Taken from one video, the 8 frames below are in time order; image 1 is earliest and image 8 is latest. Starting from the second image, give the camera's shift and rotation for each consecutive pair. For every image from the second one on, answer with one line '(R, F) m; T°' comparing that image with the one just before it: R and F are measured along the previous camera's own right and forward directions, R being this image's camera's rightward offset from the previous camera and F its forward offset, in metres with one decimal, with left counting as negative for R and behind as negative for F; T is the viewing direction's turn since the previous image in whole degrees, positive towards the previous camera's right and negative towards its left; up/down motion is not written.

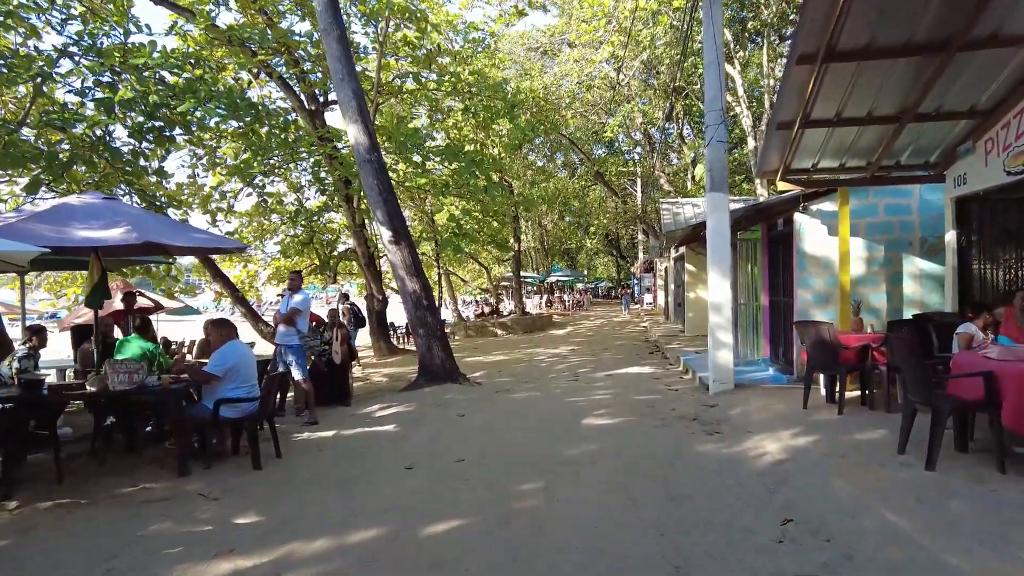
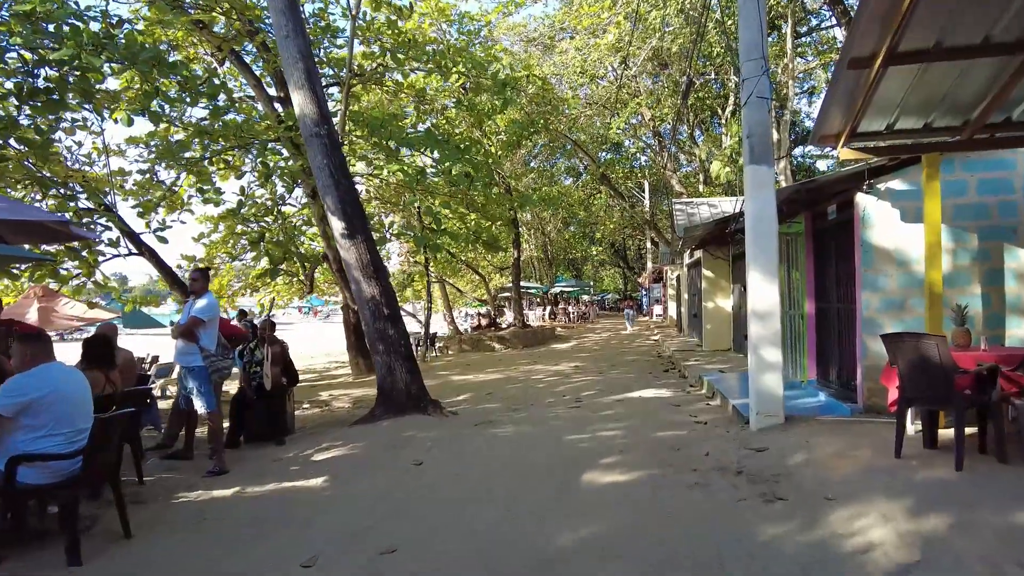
(+0.3, +1.9) m; -1°
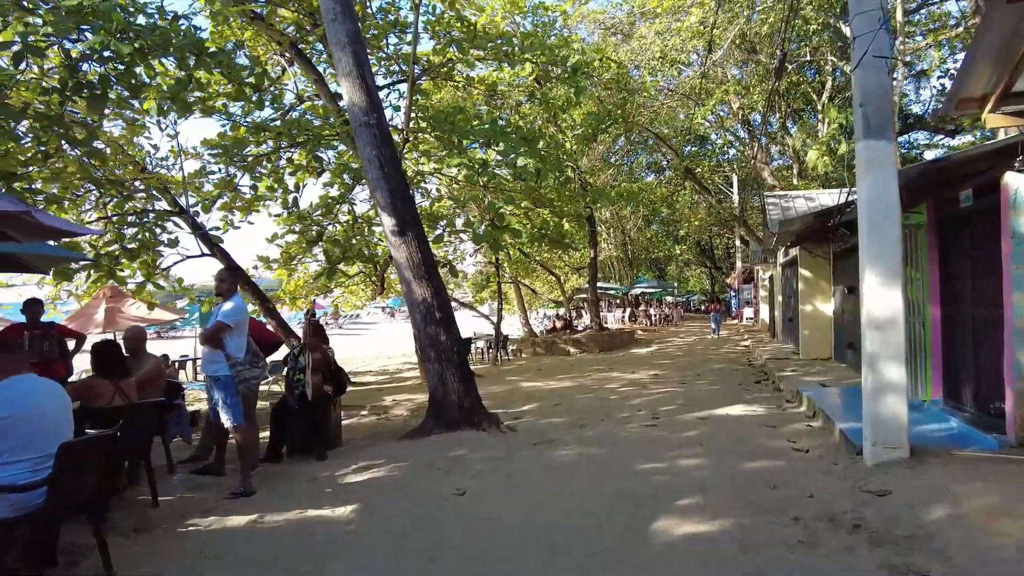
(+0.2, +0.8) m; -7°
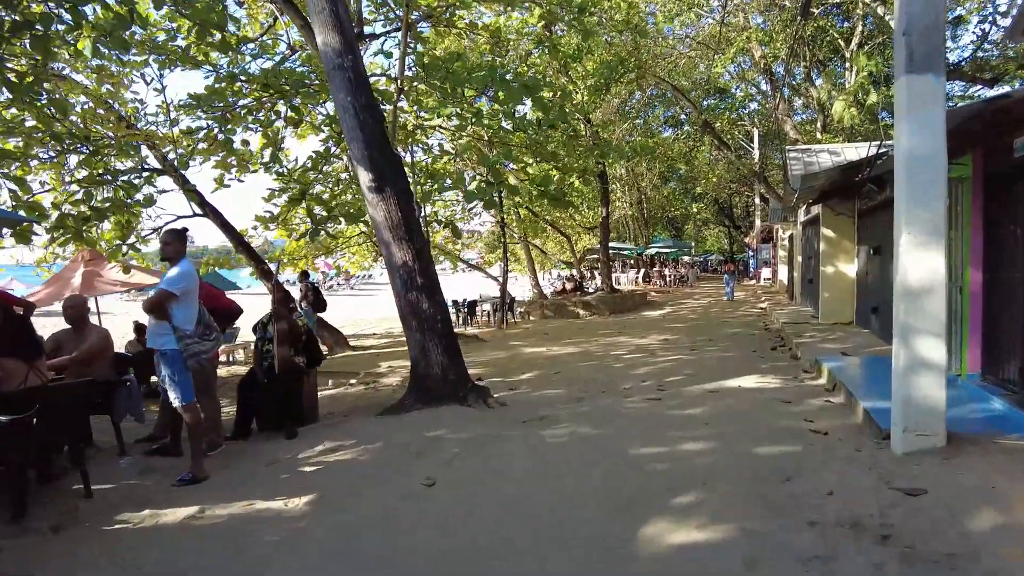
(+0.3, +0.6) m; -1°
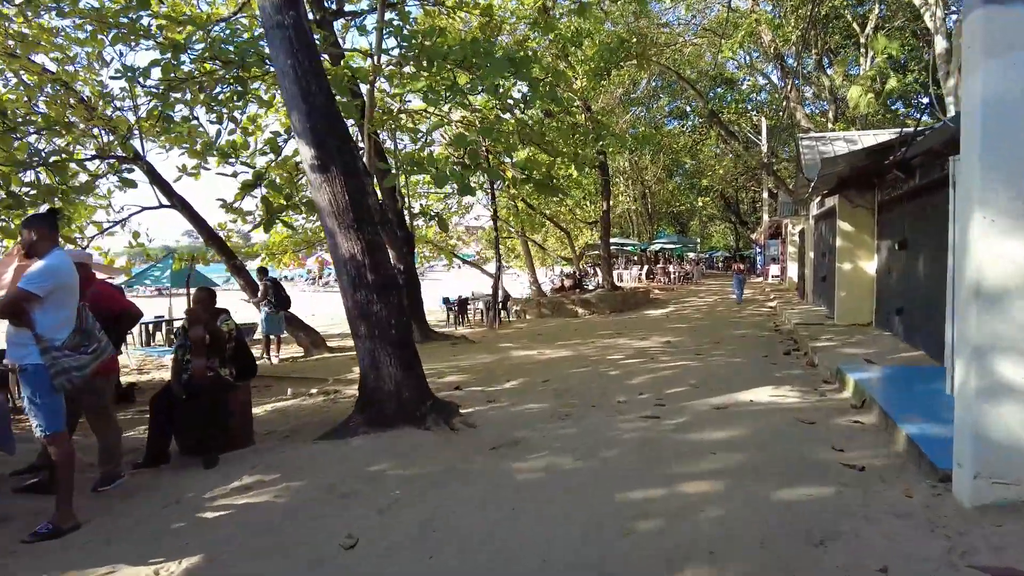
(+0.3, +1.0) m; 0°
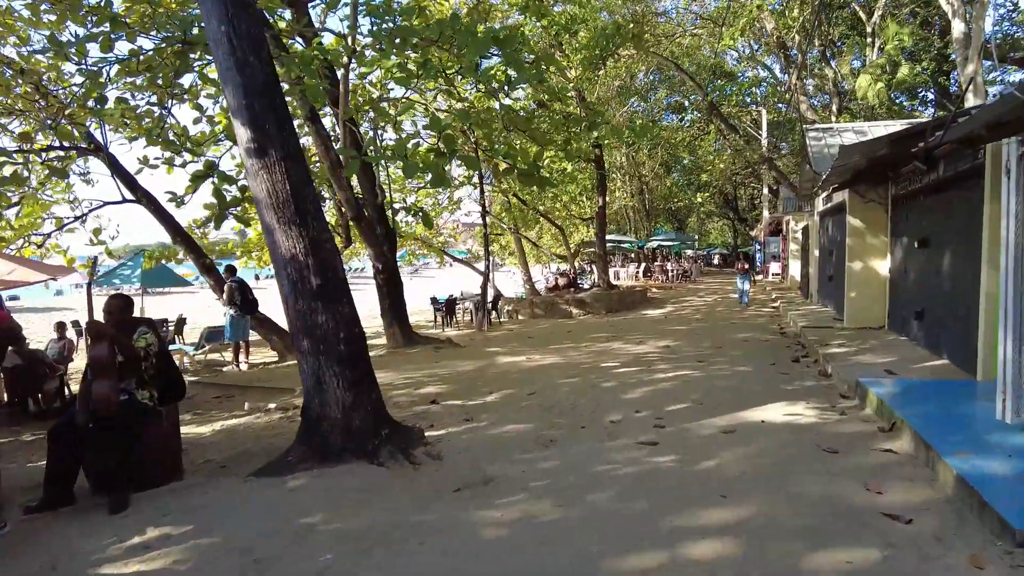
(+0.2, +0.8) m; 0°
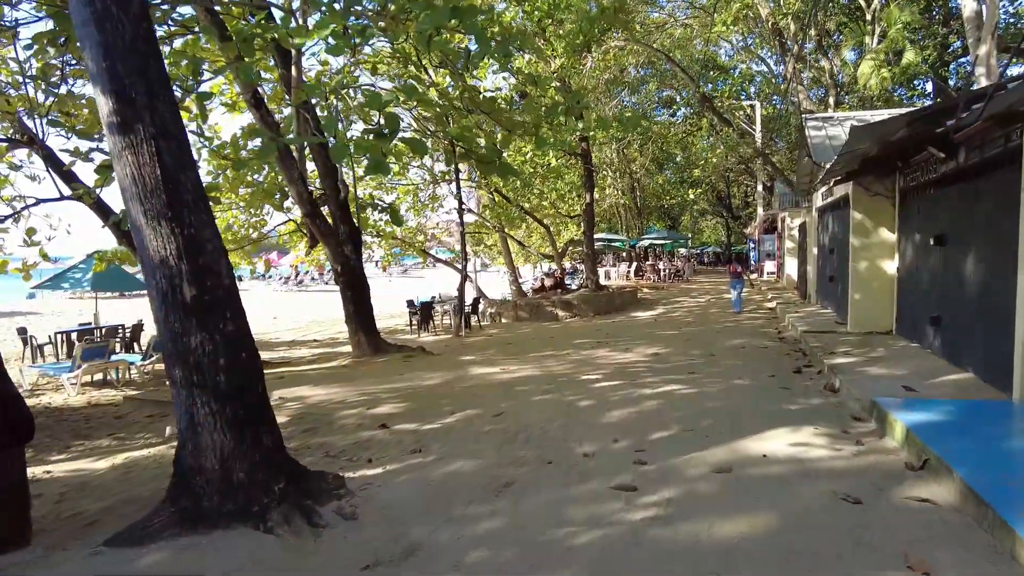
(+0.3, +1.0) m; 0°
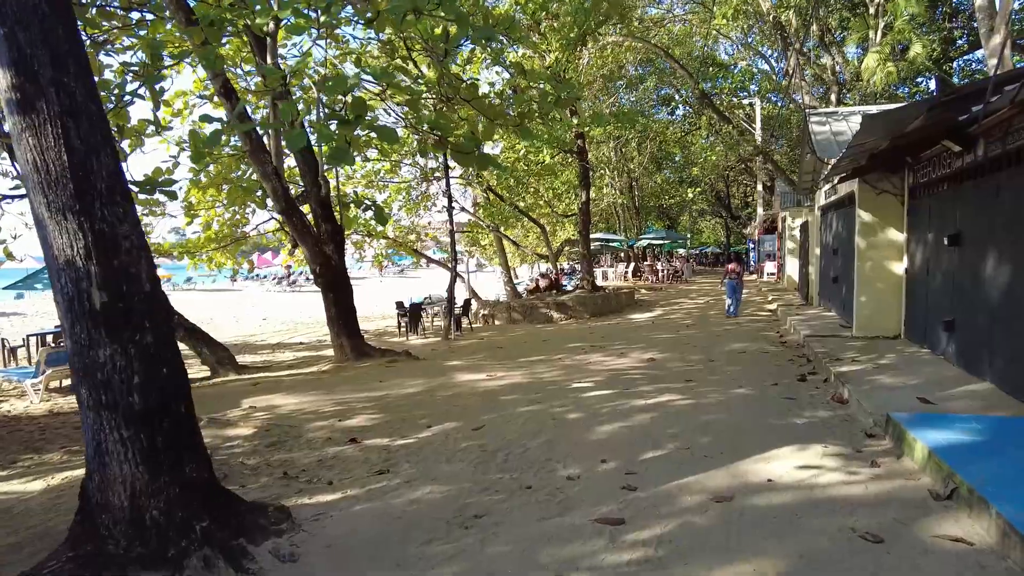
(+0.2, +0.5) m; 0°
